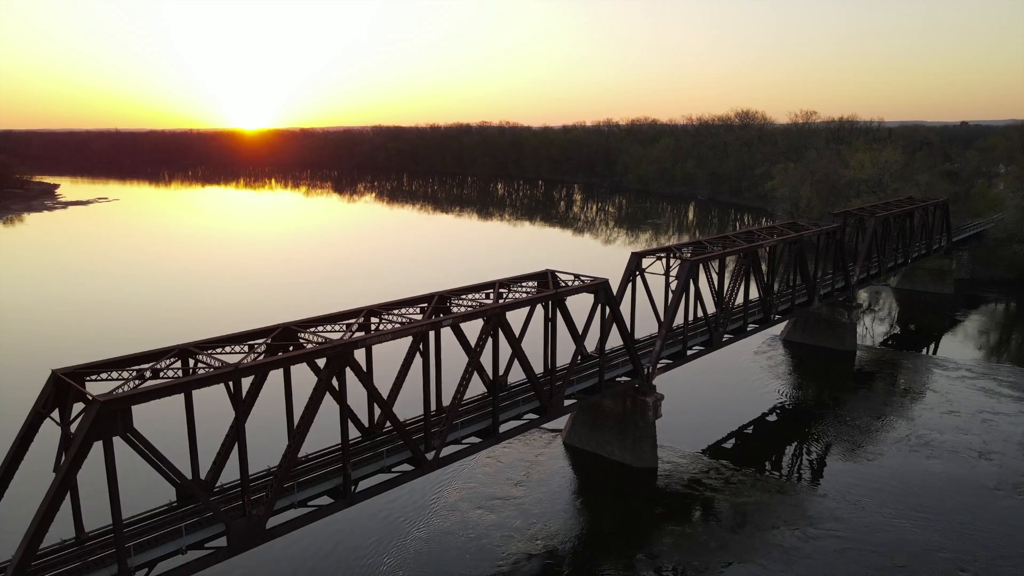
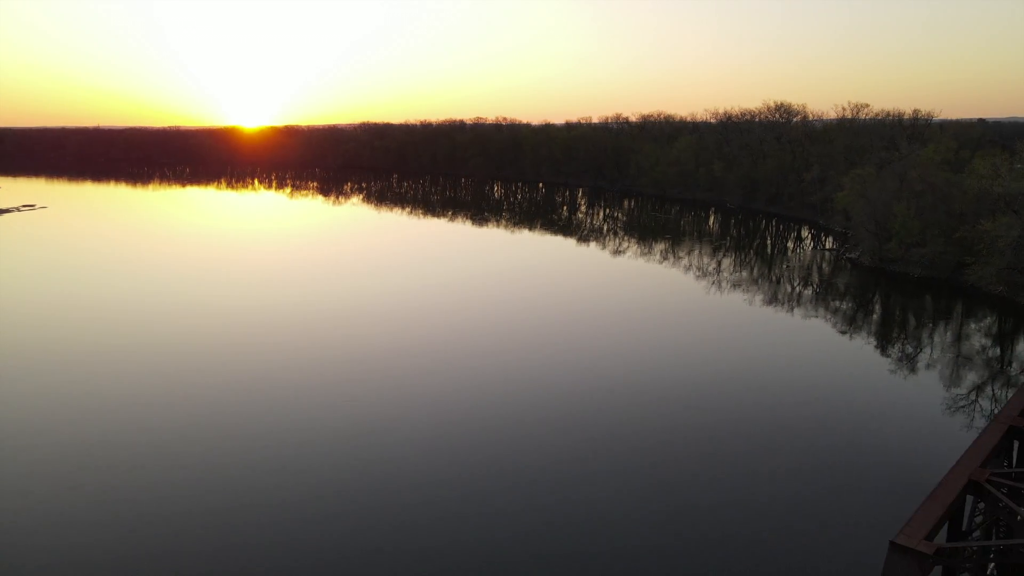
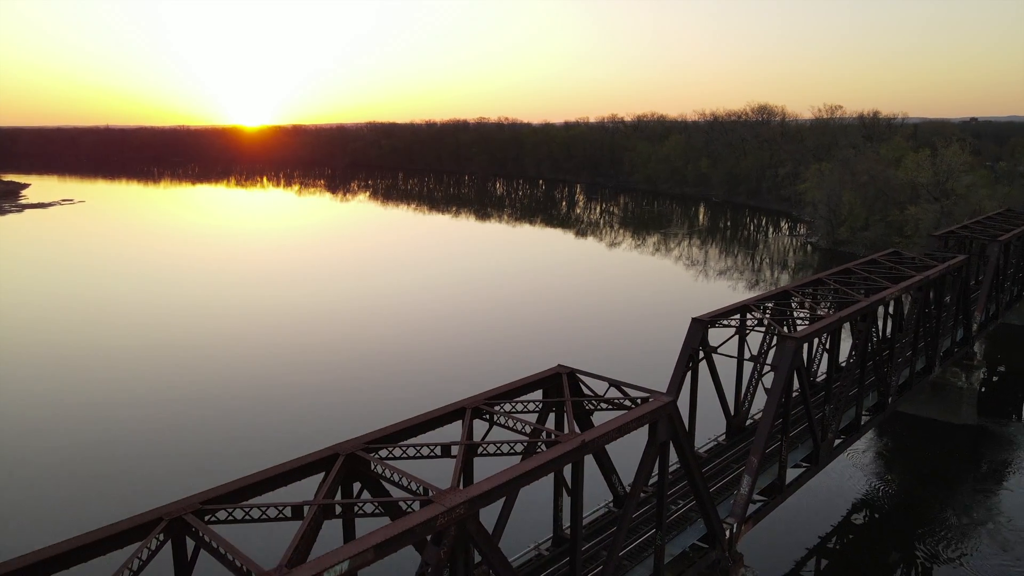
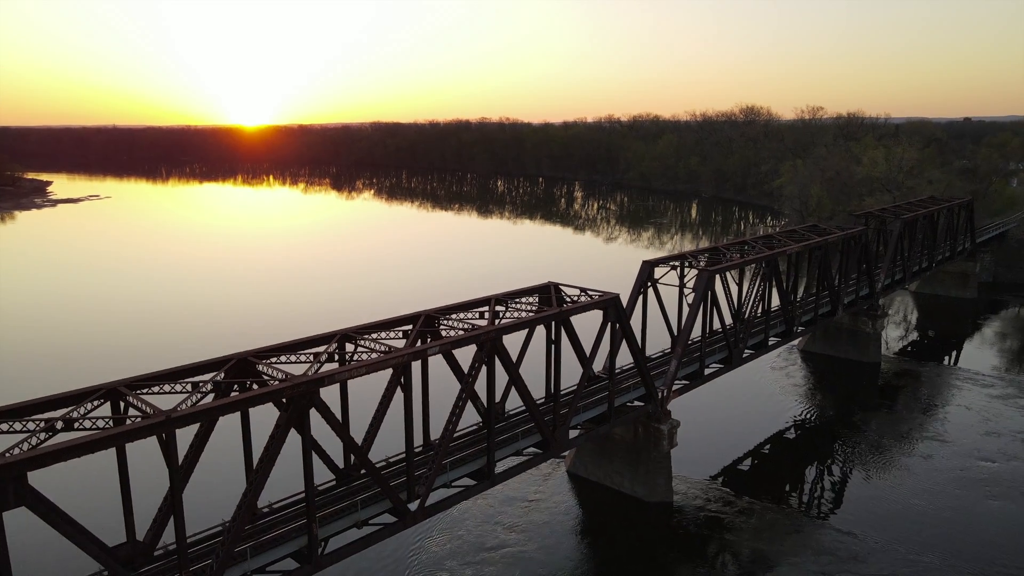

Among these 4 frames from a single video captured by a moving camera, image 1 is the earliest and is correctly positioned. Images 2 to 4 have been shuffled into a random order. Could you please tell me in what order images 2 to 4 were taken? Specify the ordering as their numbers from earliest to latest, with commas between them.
4, 3, 2
